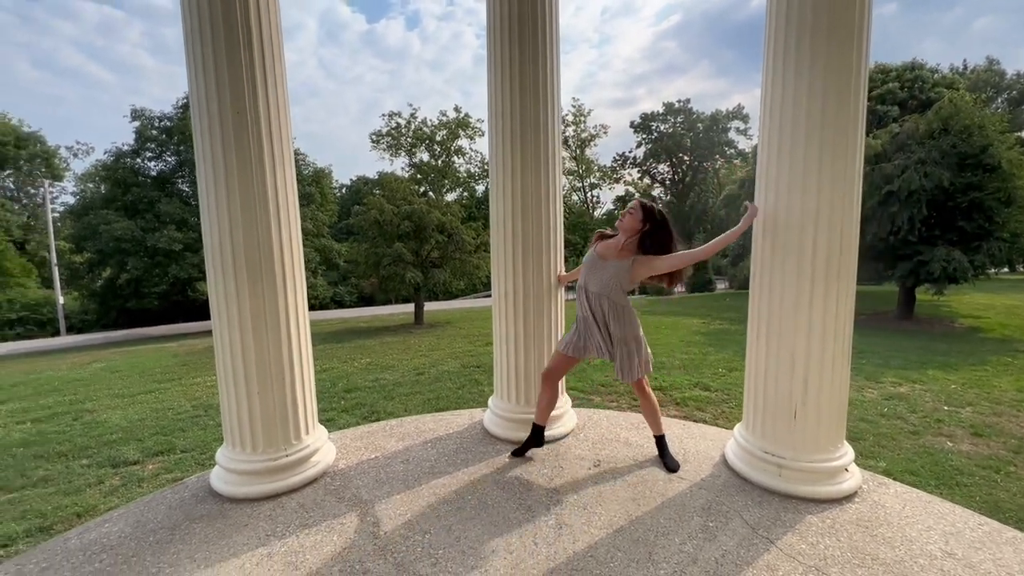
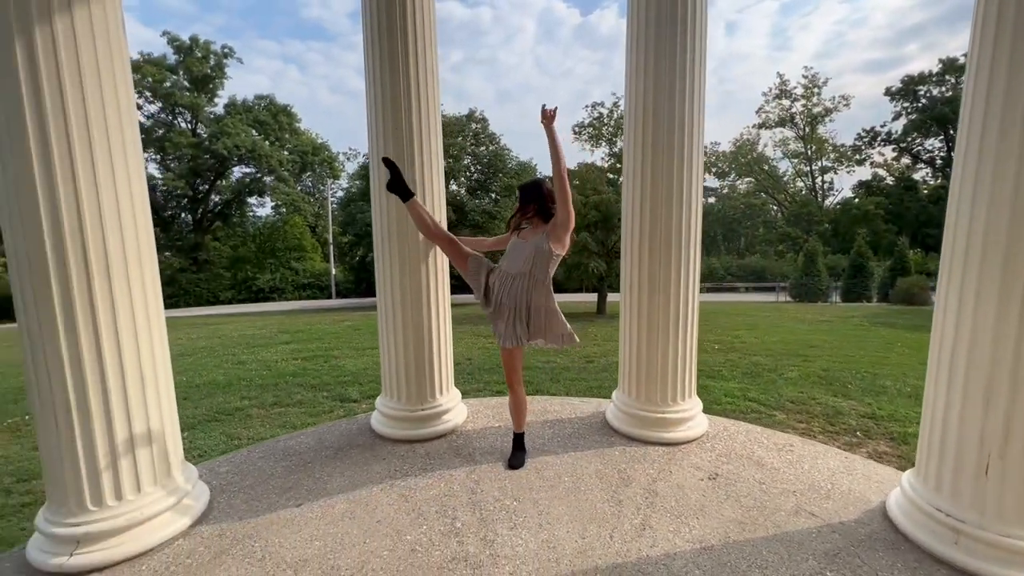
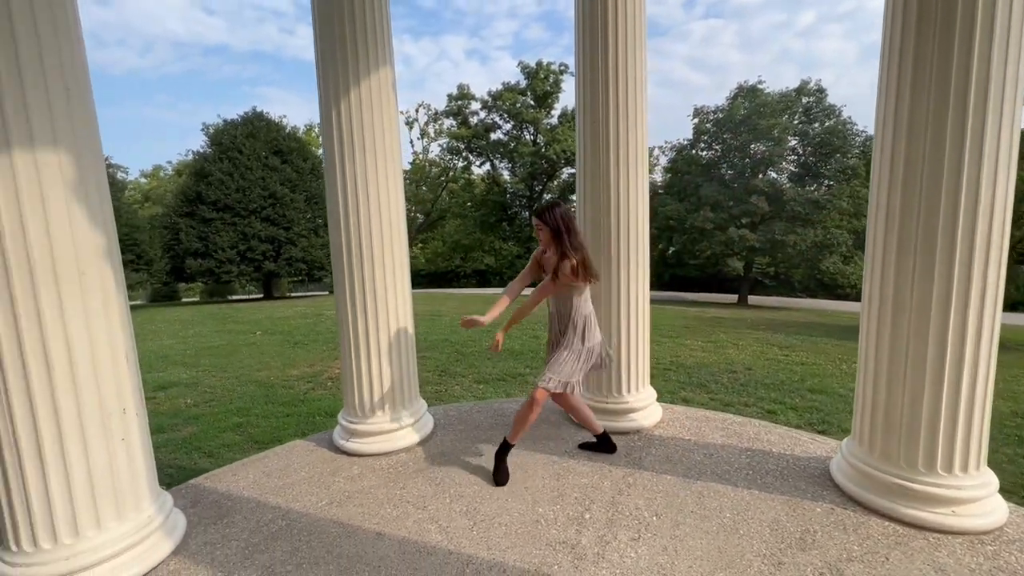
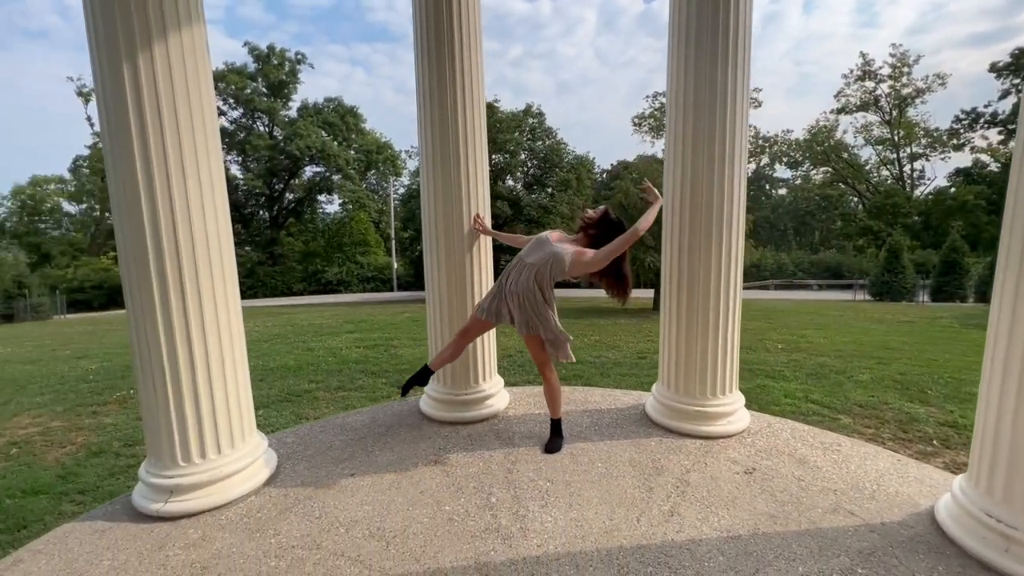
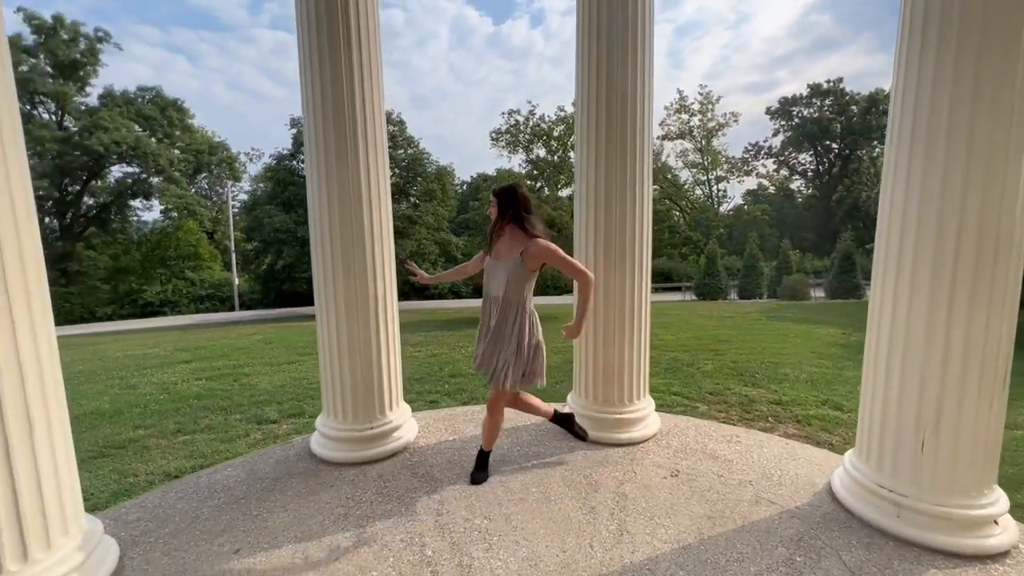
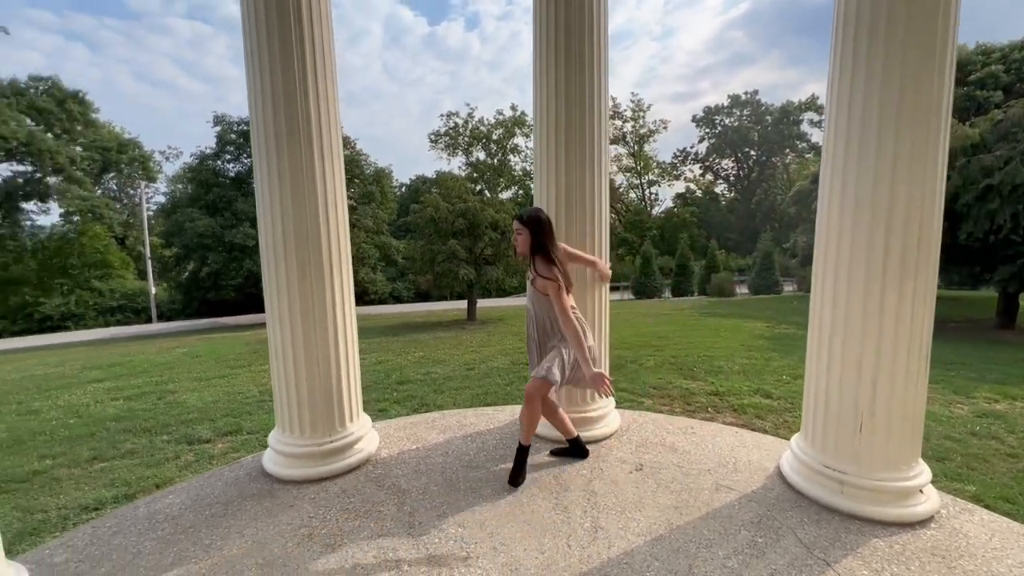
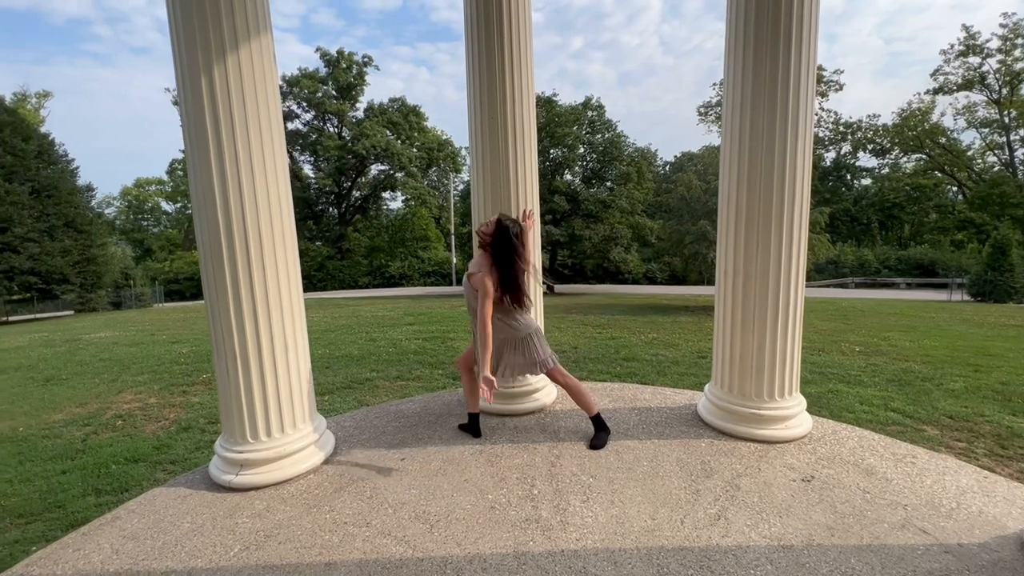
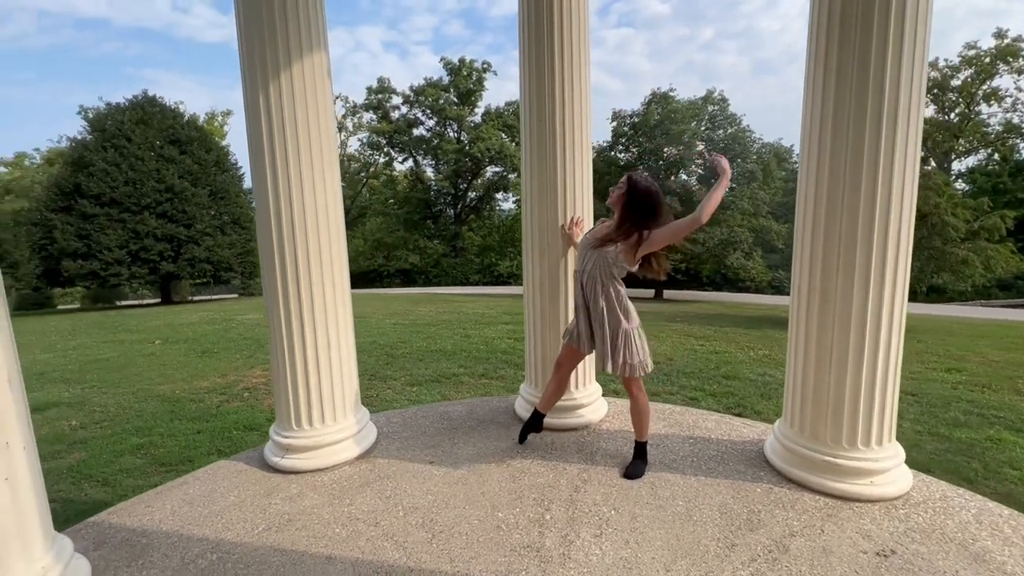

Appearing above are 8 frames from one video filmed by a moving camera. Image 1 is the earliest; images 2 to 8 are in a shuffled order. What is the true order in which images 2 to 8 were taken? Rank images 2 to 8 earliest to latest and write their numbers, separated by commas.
6, 5, 2, 4, 7, 8, 3
